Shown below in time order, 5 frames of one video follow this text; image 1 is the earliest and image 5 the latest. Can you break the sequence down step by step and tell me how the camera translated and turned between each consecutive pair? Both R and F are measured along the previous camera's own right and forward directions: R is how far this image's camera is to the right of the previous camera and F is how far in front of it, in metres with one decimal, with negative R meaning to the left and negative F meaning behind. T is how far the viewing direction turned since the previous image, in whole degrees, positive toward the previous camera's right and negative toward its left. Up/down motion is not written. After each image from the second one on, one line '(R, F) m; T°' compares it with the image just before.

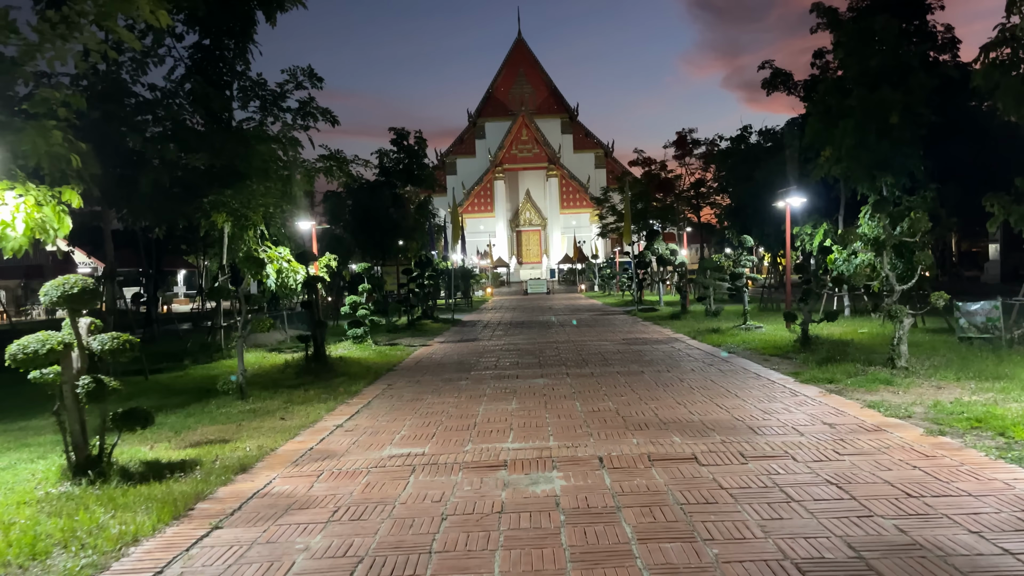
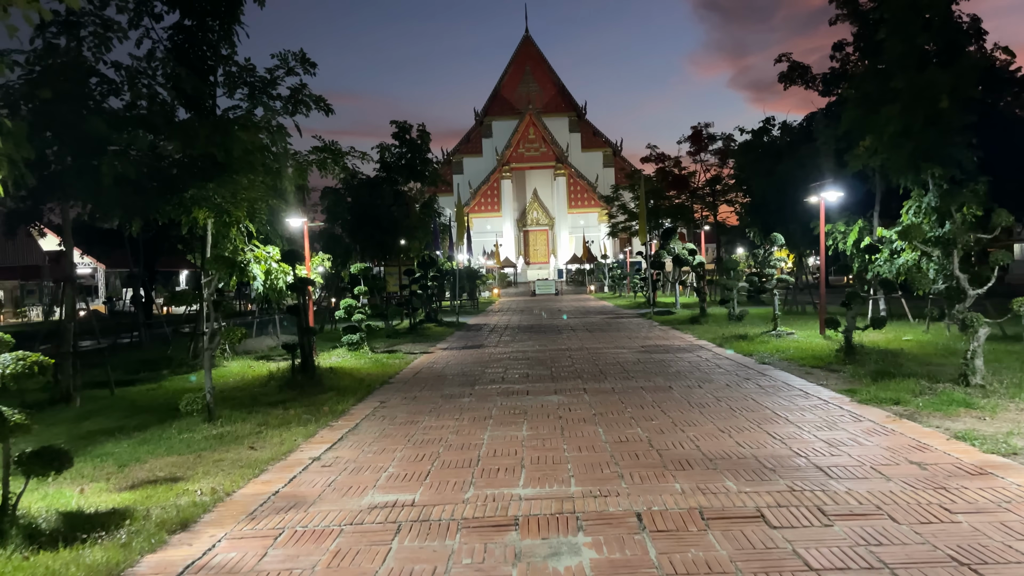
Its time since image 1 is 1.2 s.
(0.0, +1.2) m; -1°
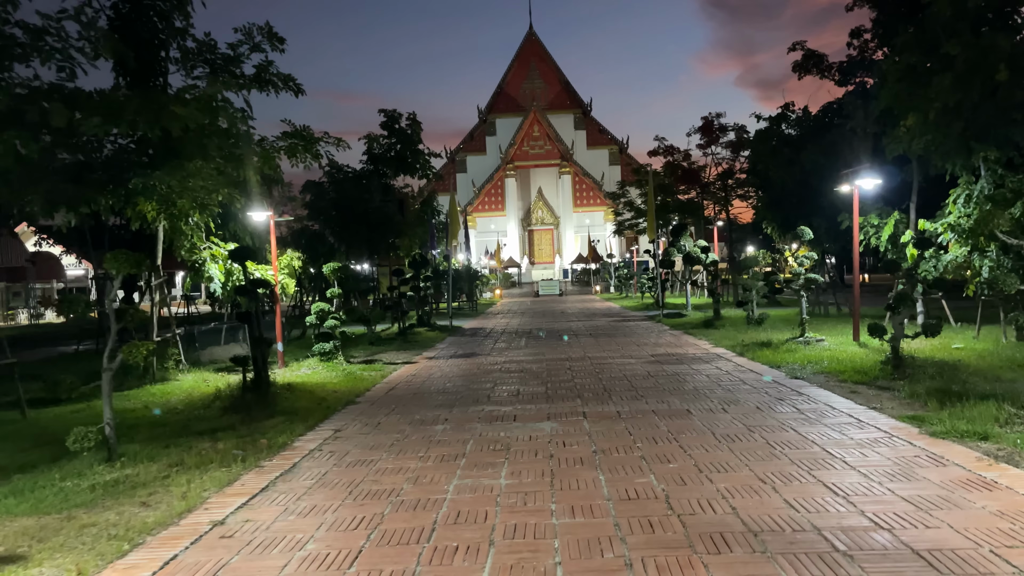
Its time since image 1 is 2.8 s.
(+0.2, +1.5) m; 0°
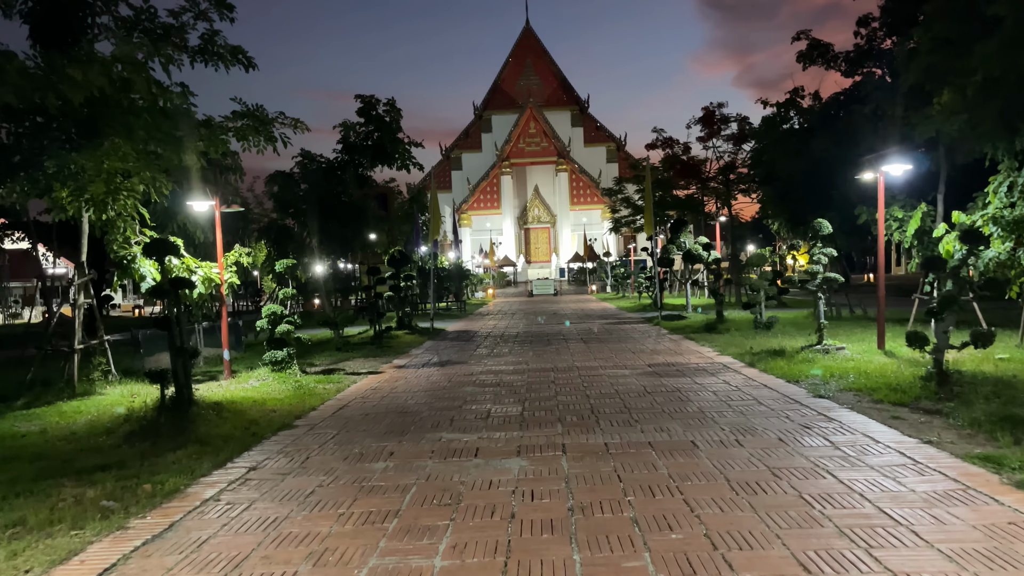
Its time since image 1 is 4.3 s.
(+0.3, +1.4) m; 0°
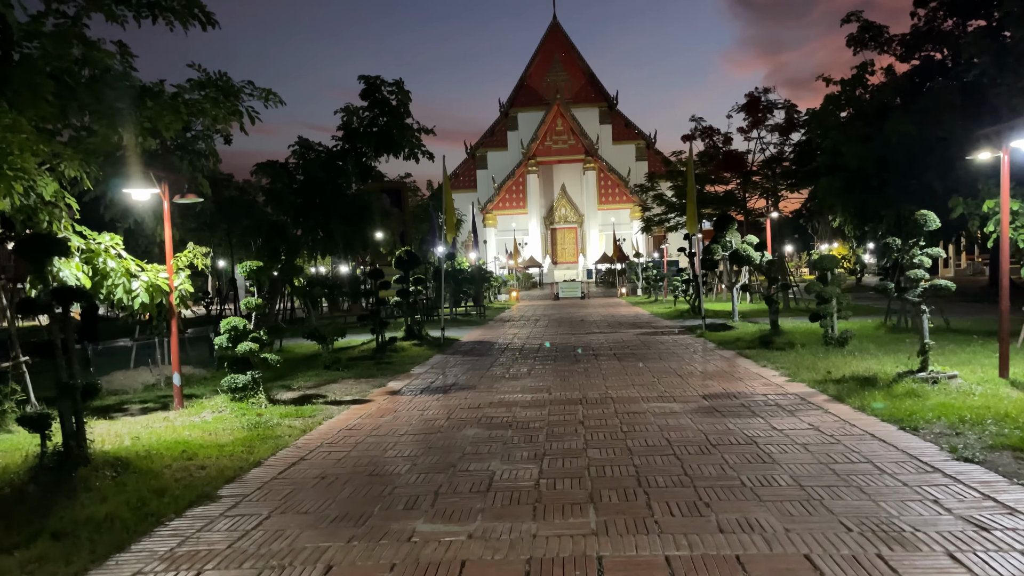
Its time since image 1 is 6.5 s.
(+0.1, +2.1) m; -2°
